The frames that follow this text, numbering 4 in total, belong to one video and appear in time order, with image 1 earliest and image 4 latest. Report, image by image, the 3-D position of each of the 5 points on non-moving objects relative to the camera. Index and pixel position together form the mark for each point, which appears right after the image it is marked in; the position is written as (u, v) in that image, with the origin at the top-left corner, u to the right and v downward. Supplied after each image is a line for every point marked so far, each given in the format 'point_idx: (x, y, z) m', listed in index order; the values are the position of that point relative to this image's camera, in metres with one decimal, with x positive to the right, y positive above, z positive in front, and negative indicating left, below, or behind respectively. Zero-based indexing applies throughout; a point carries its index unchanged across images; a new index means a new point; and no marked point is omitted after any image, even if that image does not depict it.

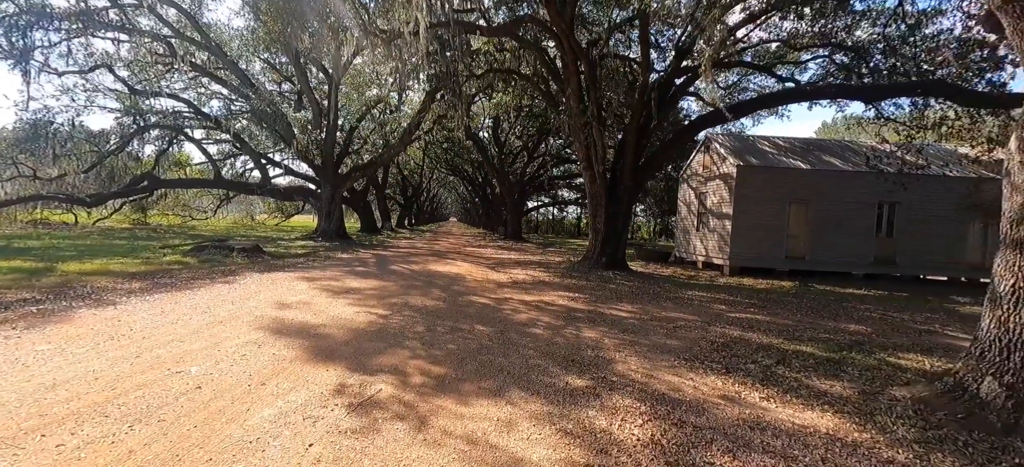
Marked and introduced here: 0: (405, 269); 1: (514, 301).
0: (-2.4, -0.8, +9.0) m
1: (0.0, -1.0, +6.2) m
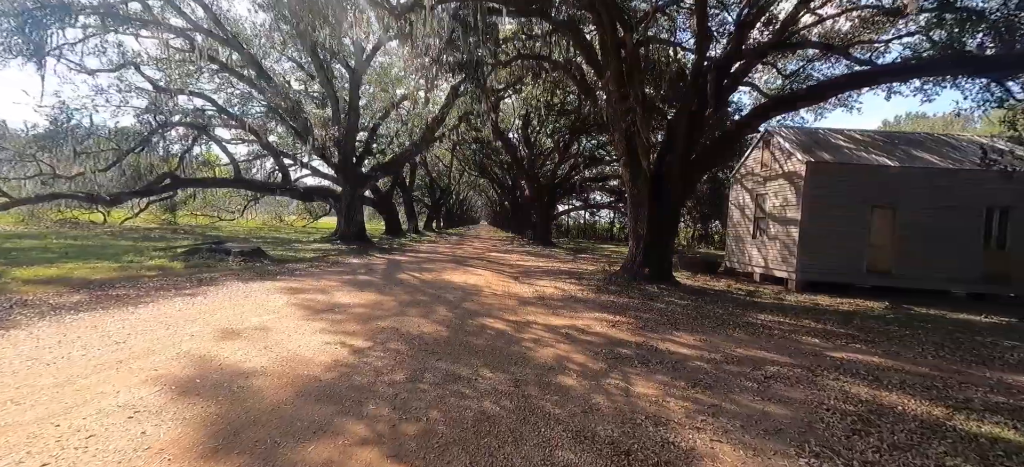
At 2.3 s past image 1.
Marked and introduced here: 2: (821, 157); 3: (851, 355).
0: (-1.9, -0.9, +7.8) m
1: (+0.3, -1.1, +4.8) m
2: (+7.4, +1.8, +9.7) m
3: (+3.6, -1.3, +4.3) m
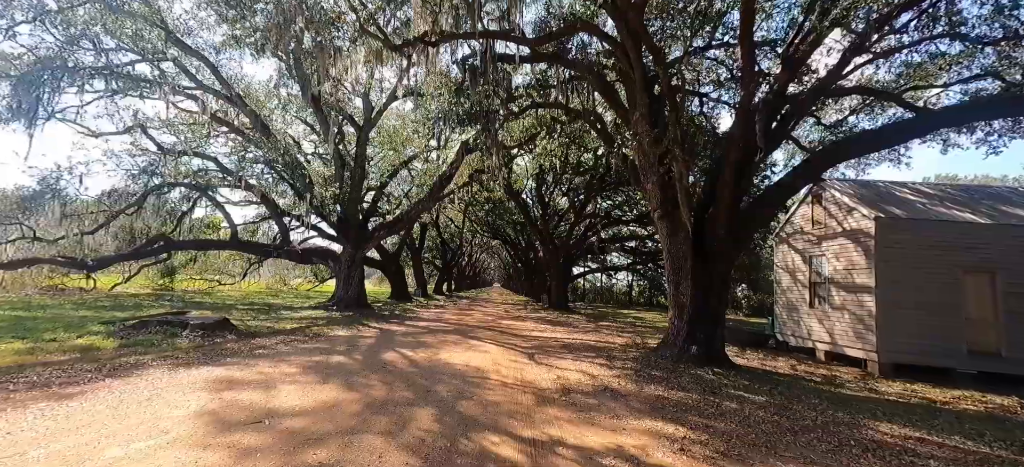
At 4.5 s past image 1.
0: (-1.6, -1.9, +6.2) m
1: (+0.4, -1.7, +3.2) m
2: (+7.7, +0.5, +8.2) m
3: (+3.7, -1.8, +2.5) m
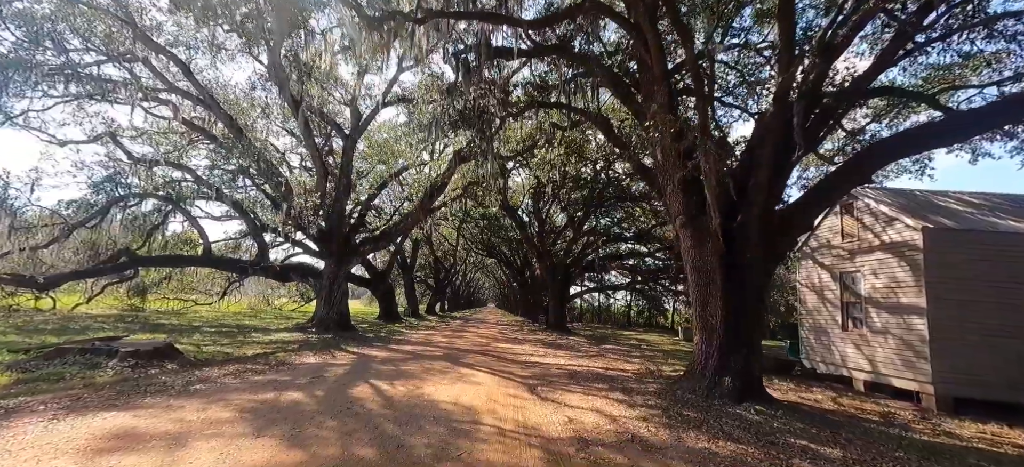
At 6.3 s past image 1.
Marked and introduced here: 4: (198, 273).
0: (-1.7, -2.0, +5.0) m
1: (+0.5, -1.6, +2.0) m
2: (+7.6, +0.2, +7.2) m
3: (+3.7, -1.7, +1.4) m
4: (-15.0, -1.8, +19.5) m
